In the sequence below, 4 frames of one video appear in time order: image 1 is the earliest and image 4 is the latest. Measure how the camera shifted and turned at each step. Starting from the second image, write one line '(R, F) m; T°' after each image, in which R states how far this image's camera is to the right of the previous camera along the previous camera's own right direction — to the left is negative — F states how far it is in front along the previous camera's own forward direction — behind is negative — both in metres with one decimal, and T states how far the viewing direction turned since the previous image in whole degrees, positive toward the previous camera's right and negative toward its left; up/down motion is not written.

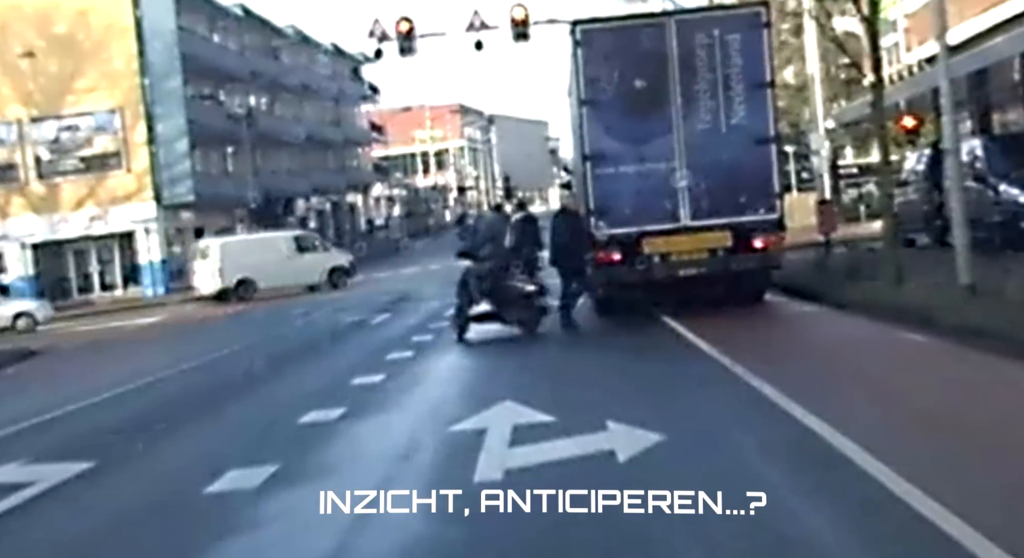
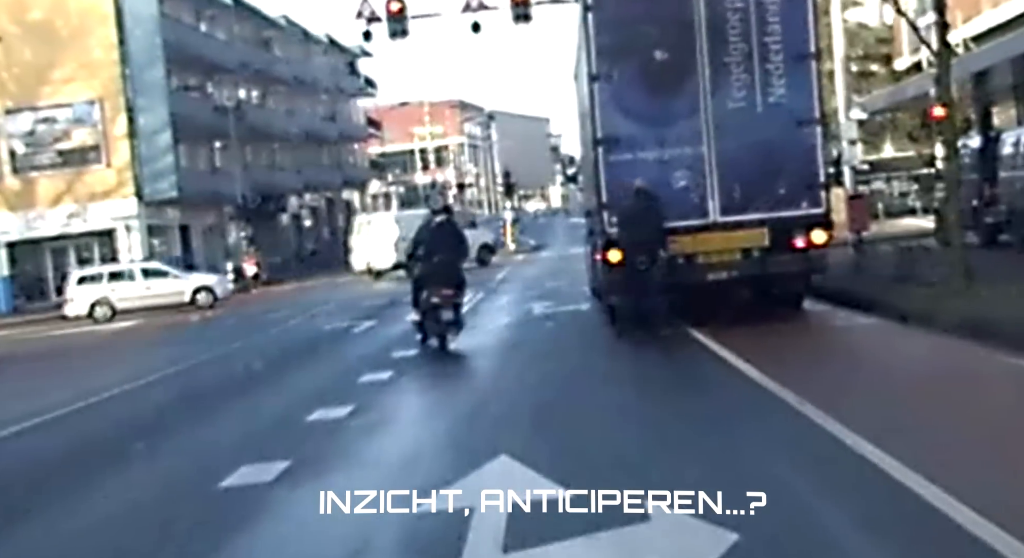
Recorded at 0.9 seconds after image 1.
(-0.4, +0.2) m; +1°
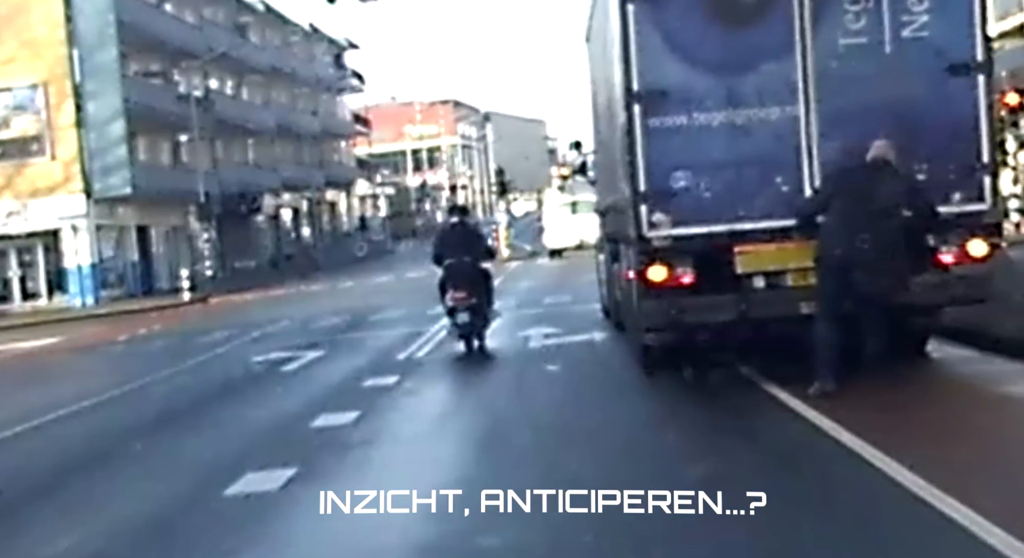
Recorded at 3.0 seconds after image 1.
(-1.4, 0.0) m; +3°
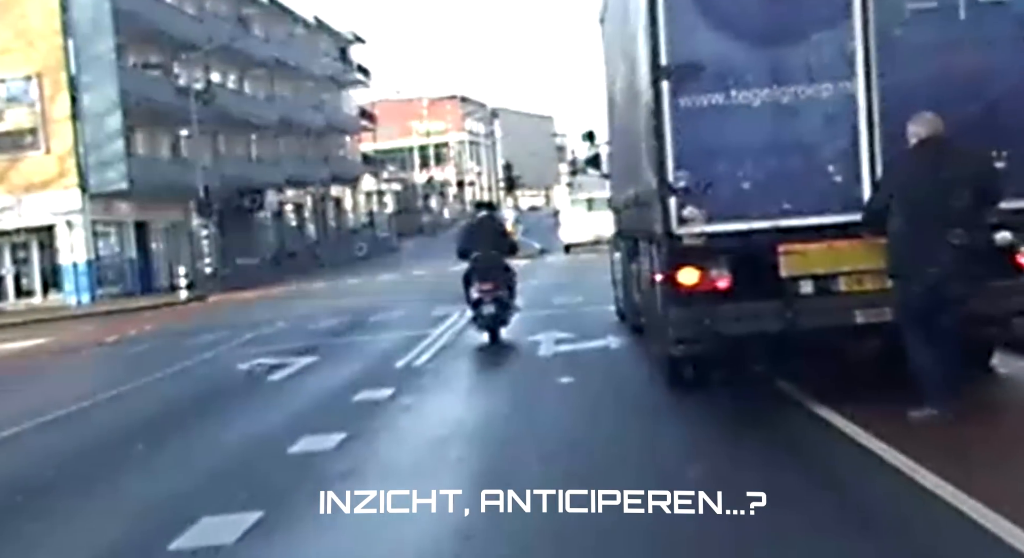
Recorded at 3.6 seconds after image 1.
(+0.5, +0.4) m; -1°
